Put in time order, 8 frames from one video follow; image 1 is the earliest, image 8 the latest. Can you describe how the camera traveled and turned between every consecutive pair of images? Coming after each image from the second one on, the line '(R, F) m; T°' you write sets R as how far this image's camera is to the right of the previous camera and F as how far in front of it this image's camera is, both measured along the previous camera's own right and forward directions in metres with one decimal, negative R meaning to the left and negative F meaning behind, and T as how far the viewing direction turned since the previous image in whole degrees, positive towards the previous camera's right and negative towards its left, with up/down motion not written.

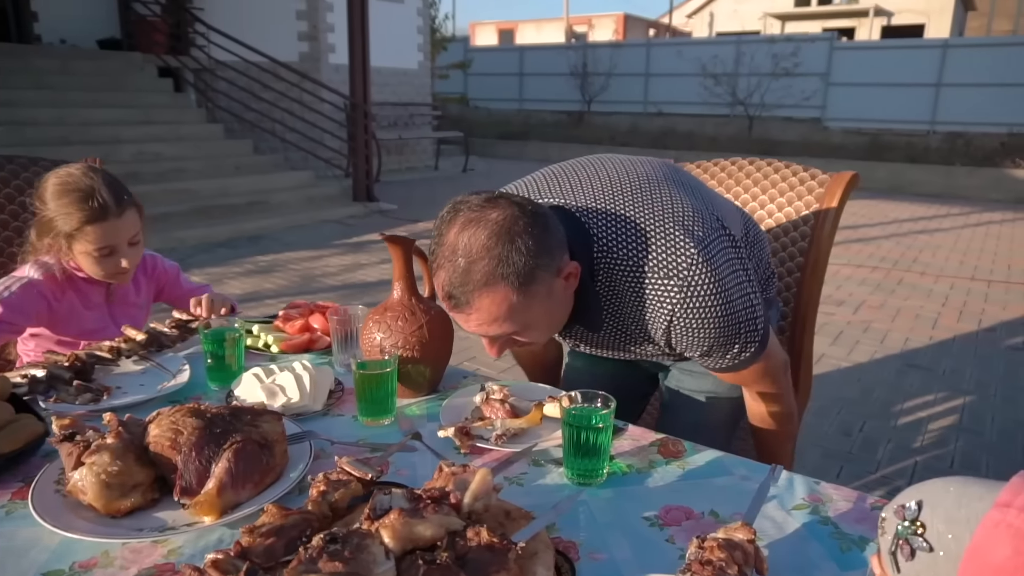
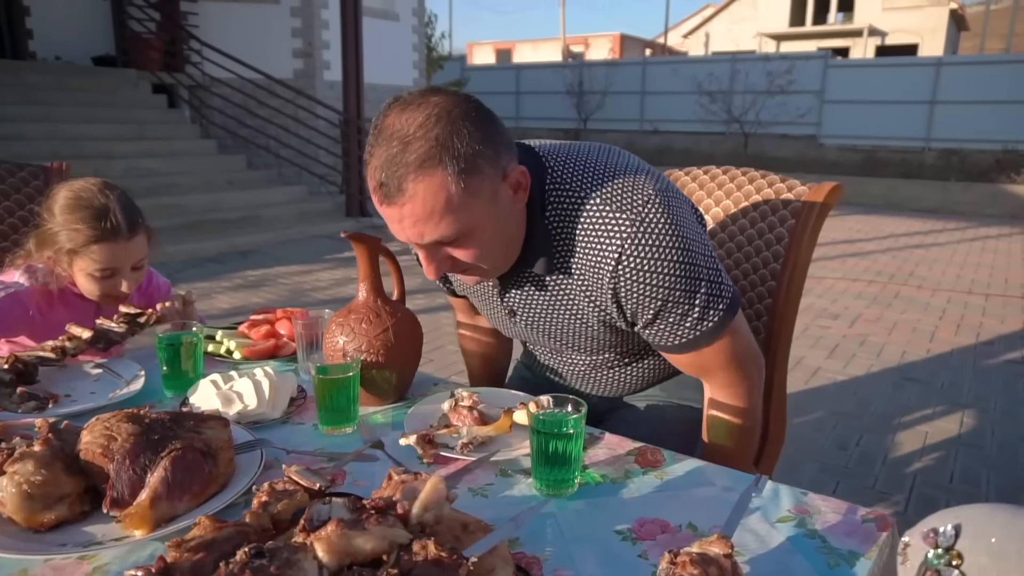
(+0.1, +0.1) m; 0°
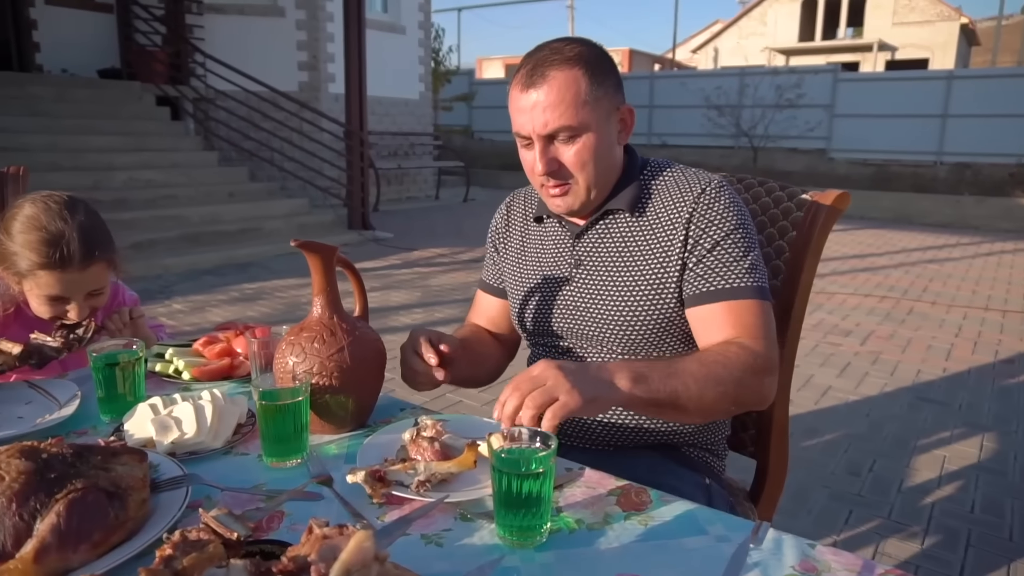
(+0.1, +0.1) m; -1°
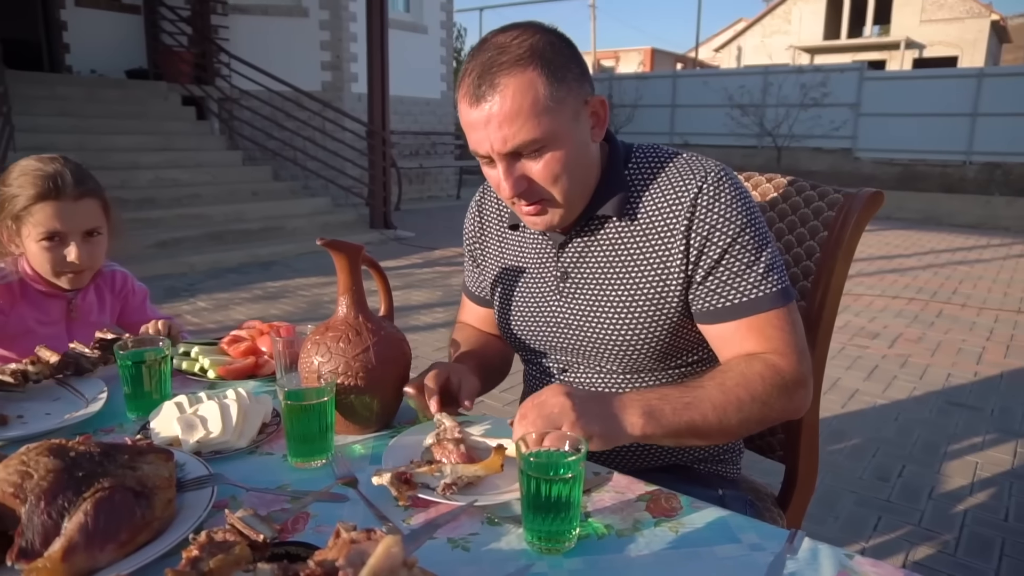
(0.0, 0.0) m; -2°
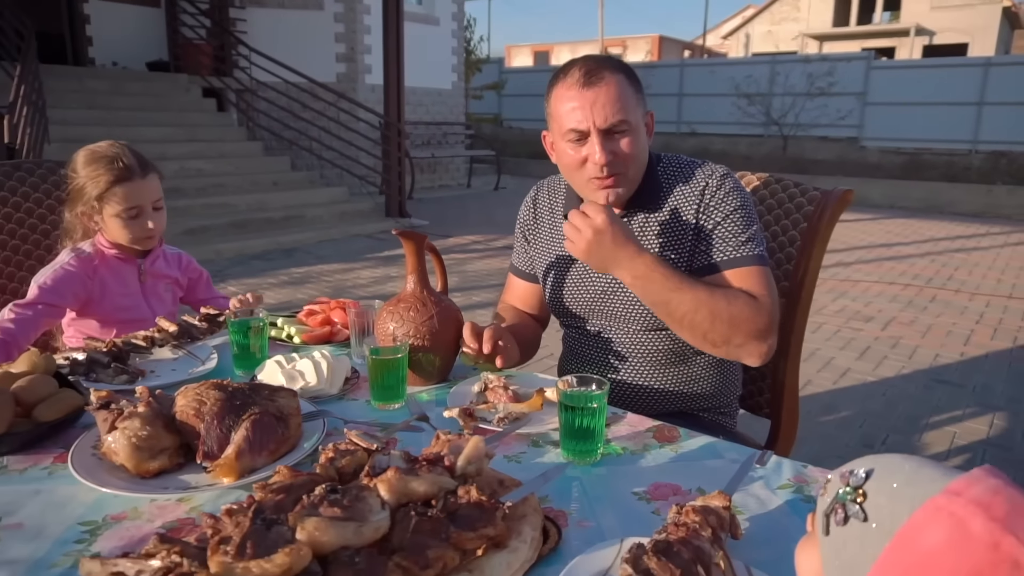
(-0.1, -0.3) m; -1°
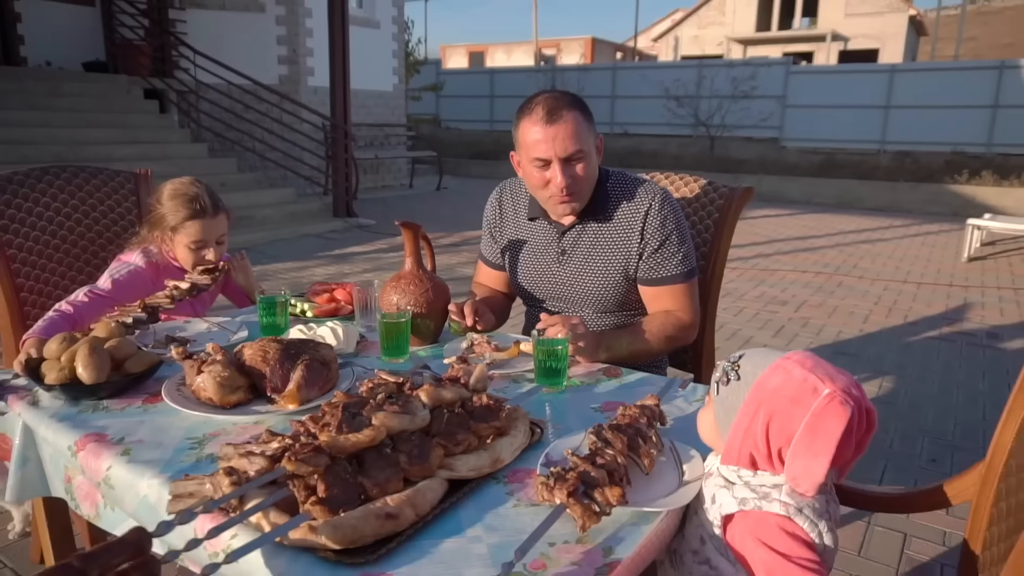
(-0.1, -0.4) m; +5°
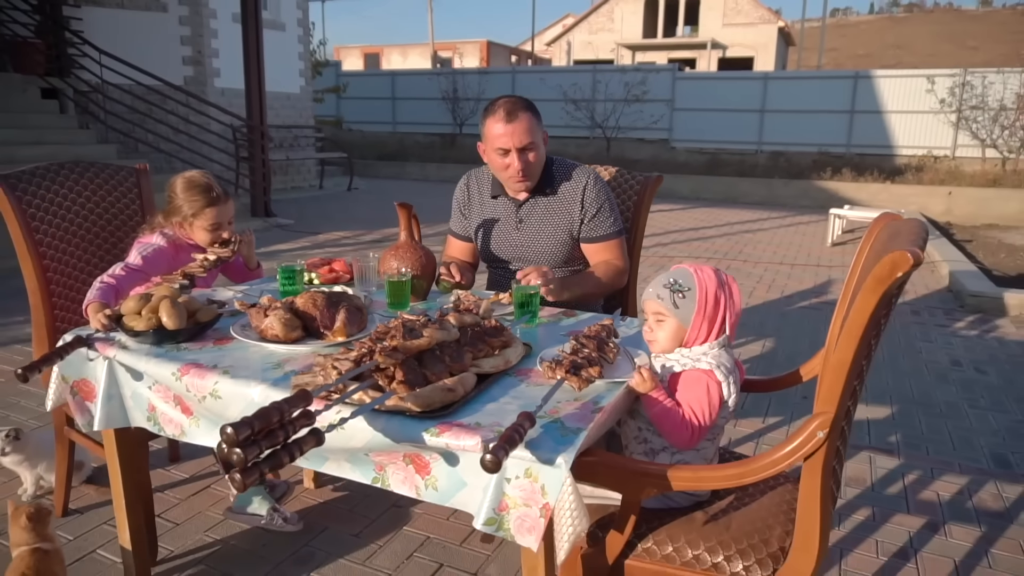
(-0.3, -0.5) m; +8°
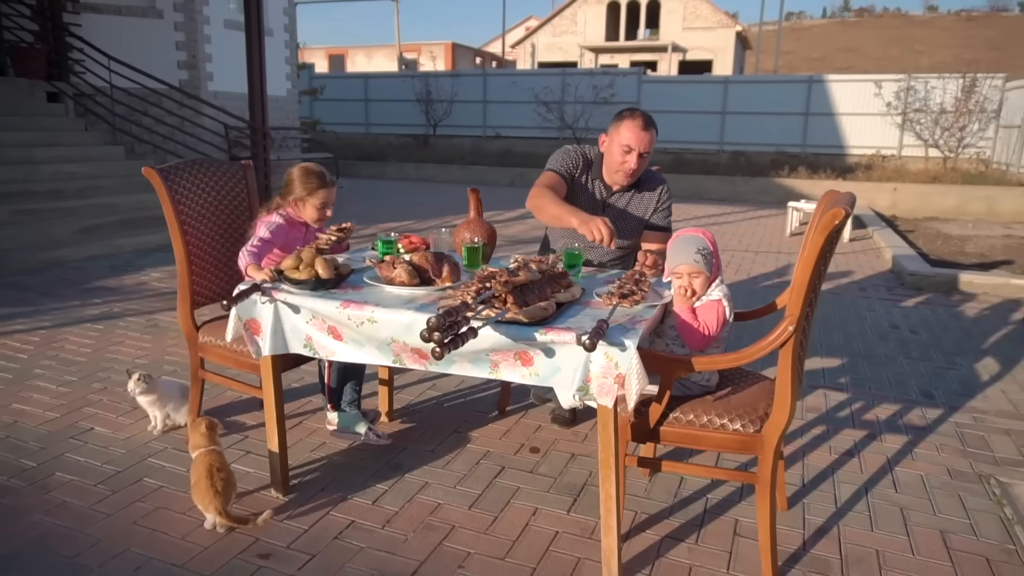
(-0.4, -0.7) m; +3°
